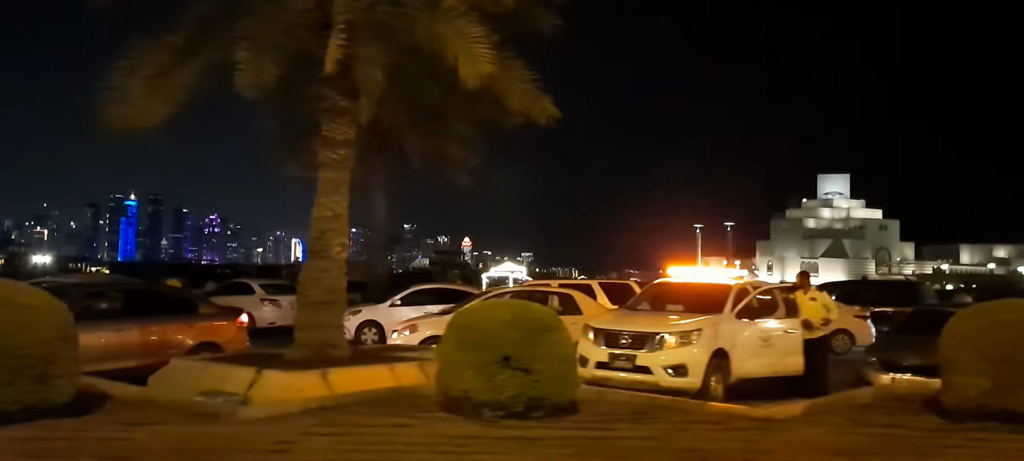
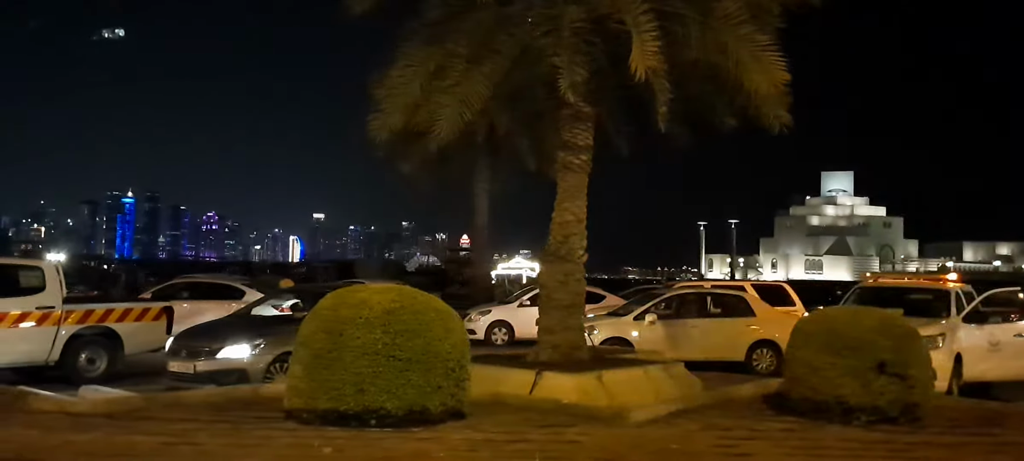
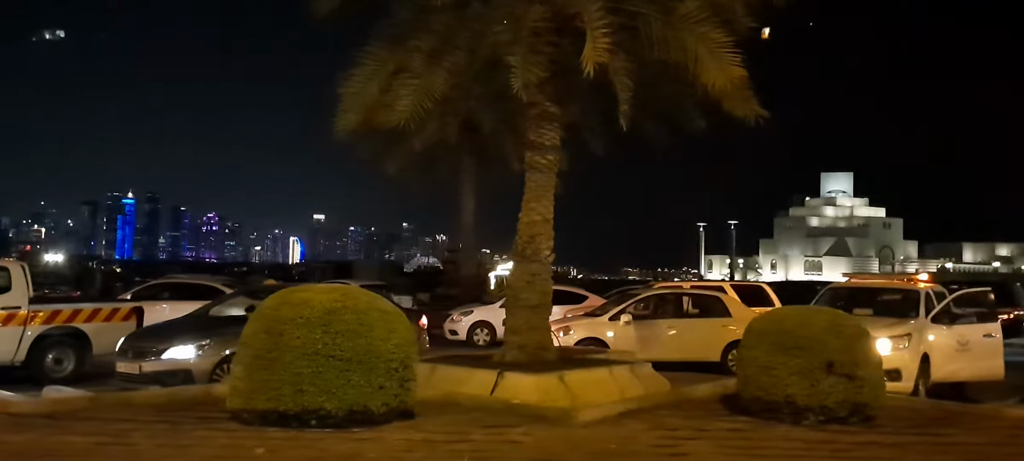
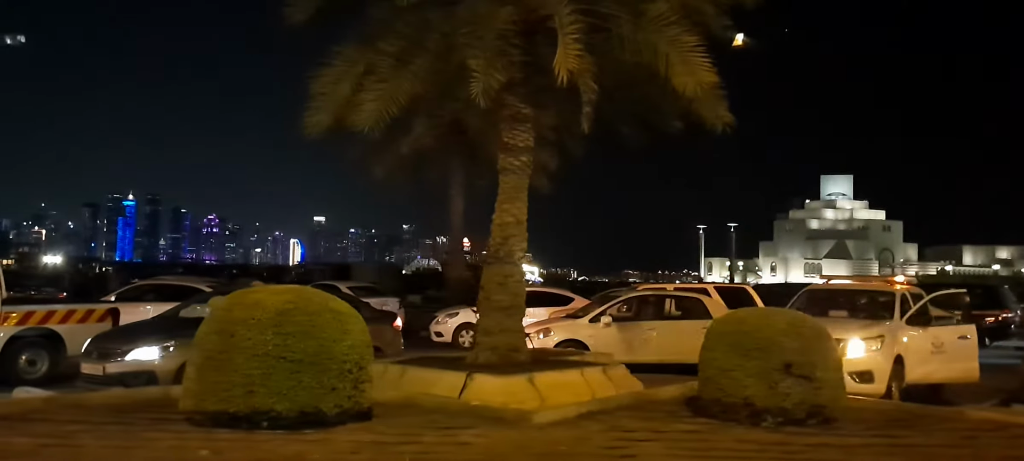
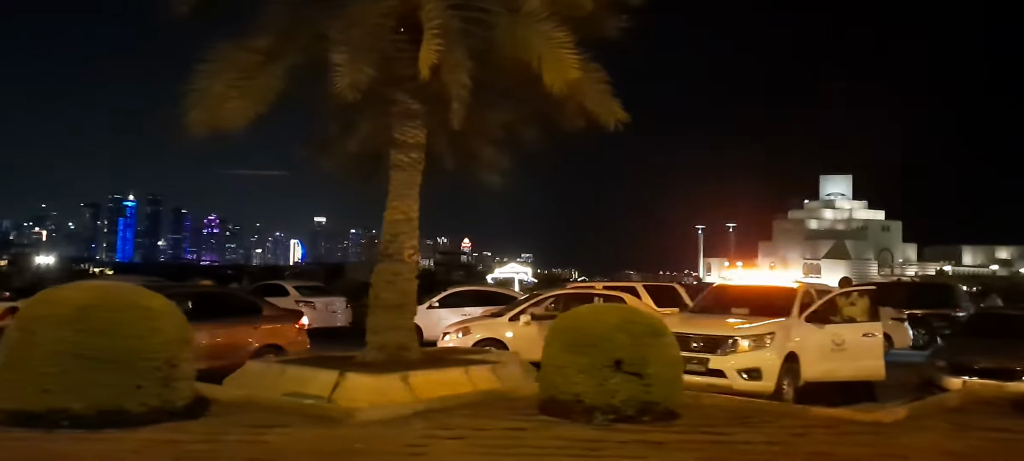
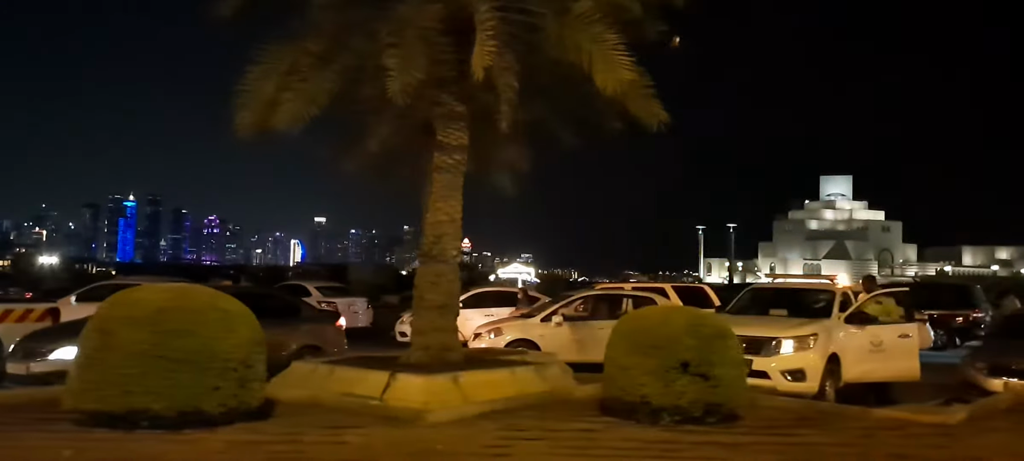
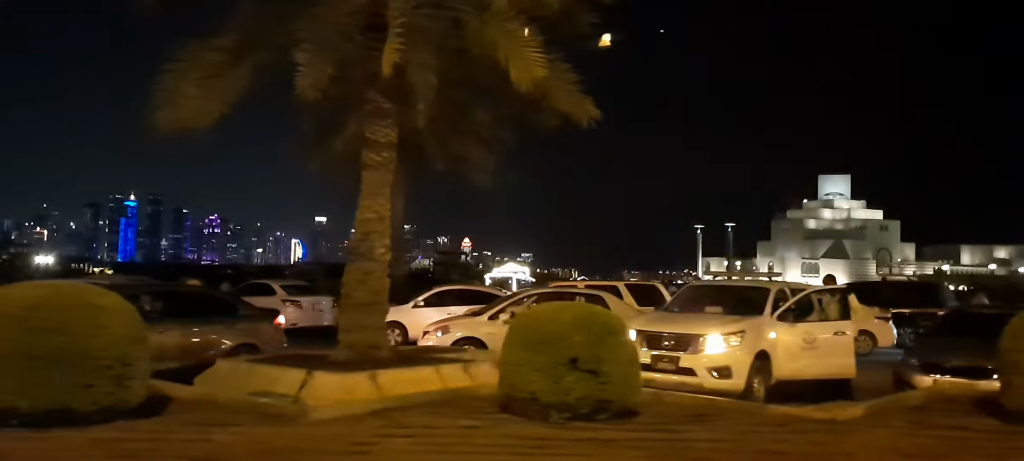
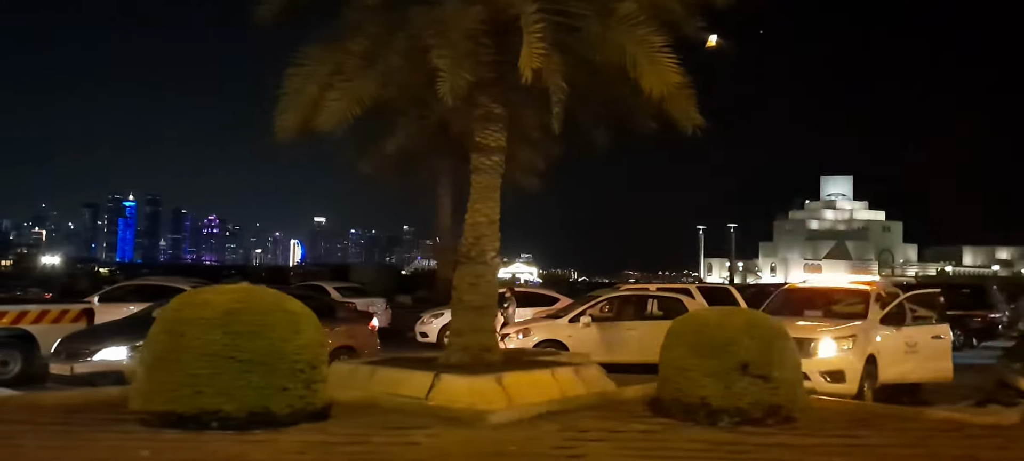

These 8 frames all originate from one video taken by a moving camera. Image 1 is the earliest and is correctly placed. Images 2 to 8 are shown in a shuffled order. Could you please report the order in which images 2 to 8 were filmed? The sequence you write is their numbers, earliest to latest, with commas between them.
7, 5, 6, 8, 4, 3, 2
